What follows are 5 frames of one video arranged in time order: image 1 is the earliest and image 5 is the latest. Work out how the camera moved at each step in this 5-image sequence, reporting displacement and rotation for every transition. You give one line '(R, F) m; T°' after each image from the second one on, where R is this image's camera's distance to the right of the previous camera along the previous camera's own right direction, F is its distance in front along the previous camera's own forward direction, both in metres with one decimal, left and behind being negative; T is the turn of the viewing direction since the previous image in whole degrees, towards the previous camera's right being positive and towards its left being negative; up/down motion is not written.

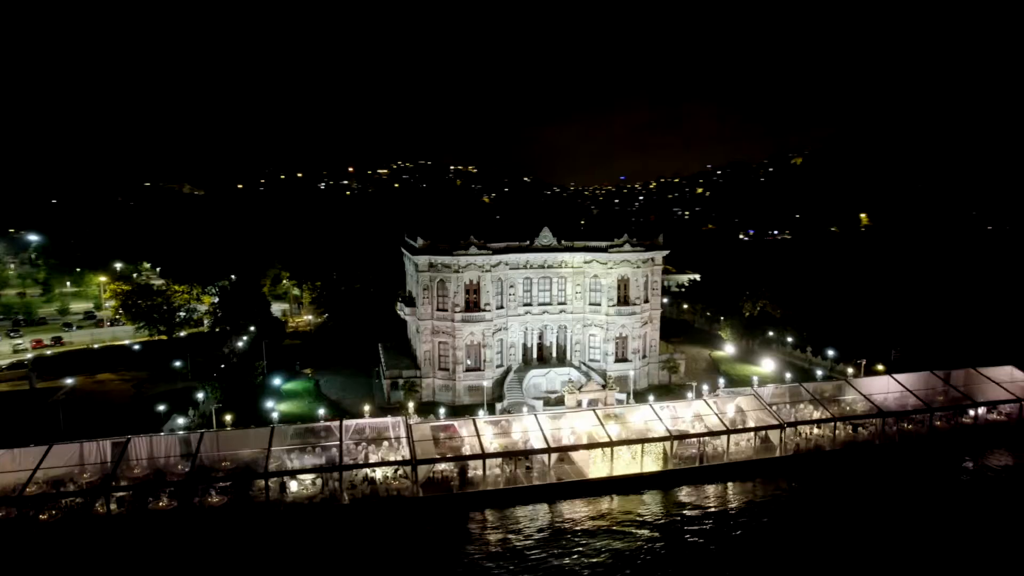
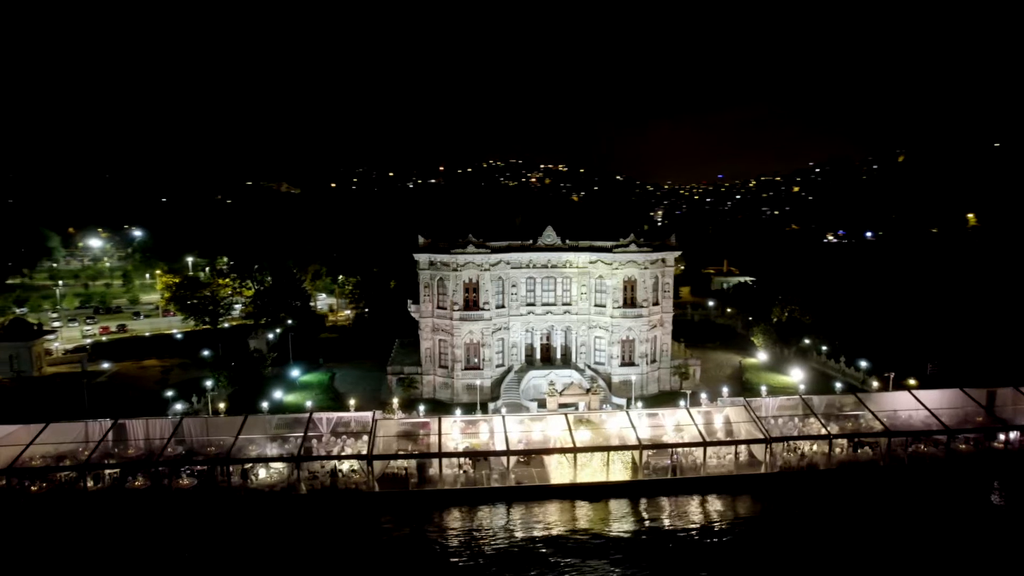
(+6.3, +0.8) m; -8°
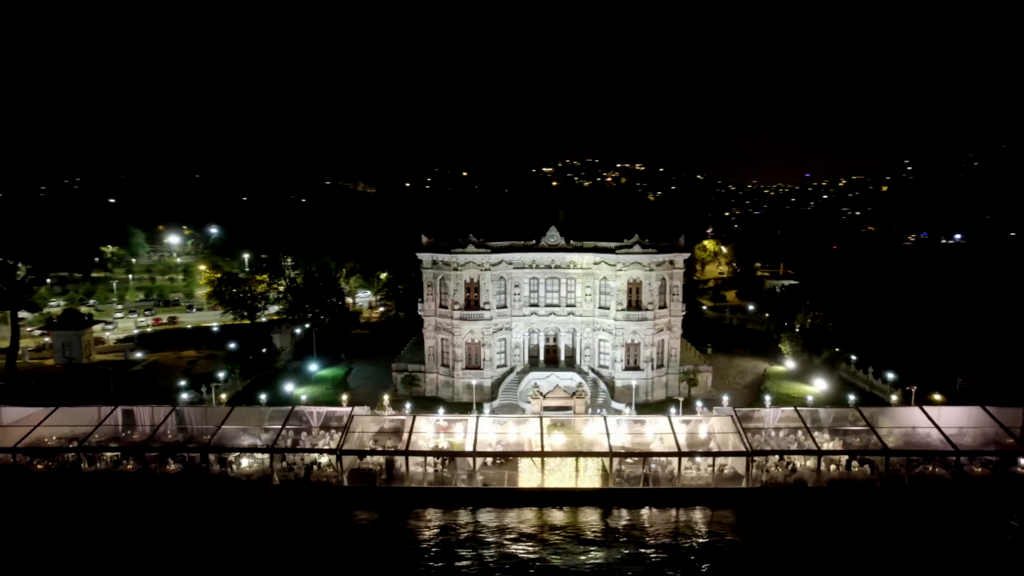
(+5.2, +0.6) m; -7°
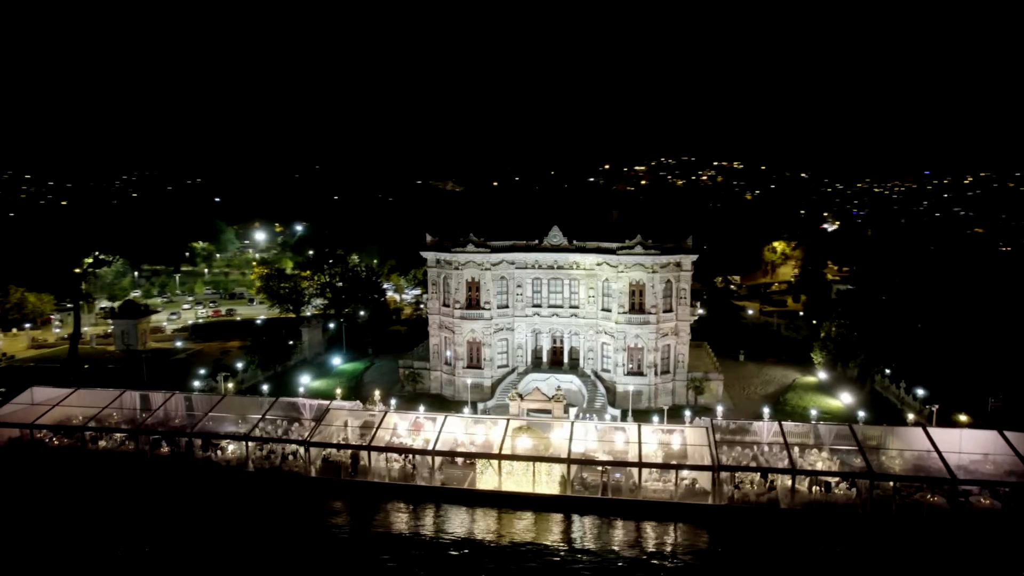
(+6.3, +0.8) m; -8°
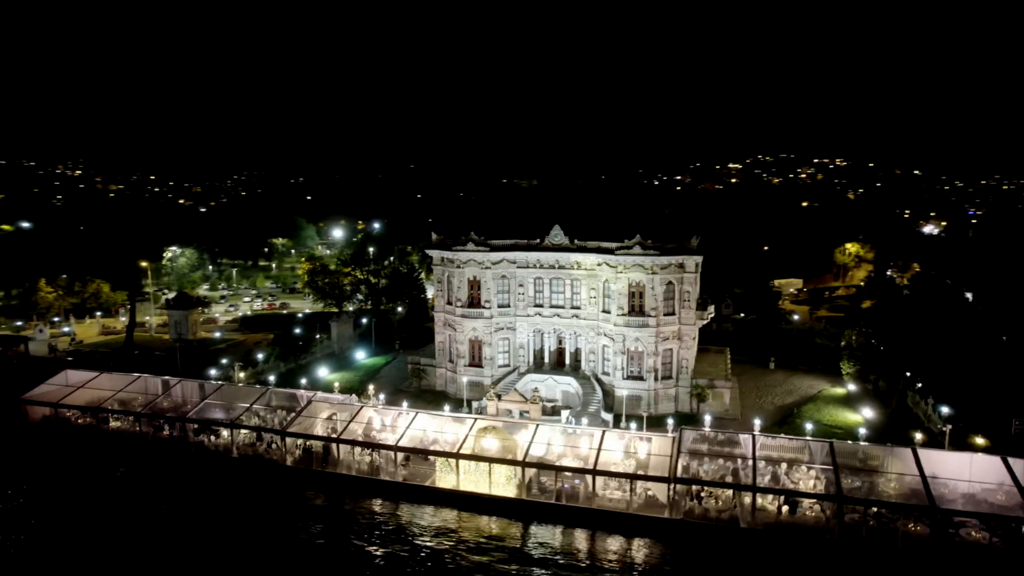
(+6.1, +0.8) m; -8°
